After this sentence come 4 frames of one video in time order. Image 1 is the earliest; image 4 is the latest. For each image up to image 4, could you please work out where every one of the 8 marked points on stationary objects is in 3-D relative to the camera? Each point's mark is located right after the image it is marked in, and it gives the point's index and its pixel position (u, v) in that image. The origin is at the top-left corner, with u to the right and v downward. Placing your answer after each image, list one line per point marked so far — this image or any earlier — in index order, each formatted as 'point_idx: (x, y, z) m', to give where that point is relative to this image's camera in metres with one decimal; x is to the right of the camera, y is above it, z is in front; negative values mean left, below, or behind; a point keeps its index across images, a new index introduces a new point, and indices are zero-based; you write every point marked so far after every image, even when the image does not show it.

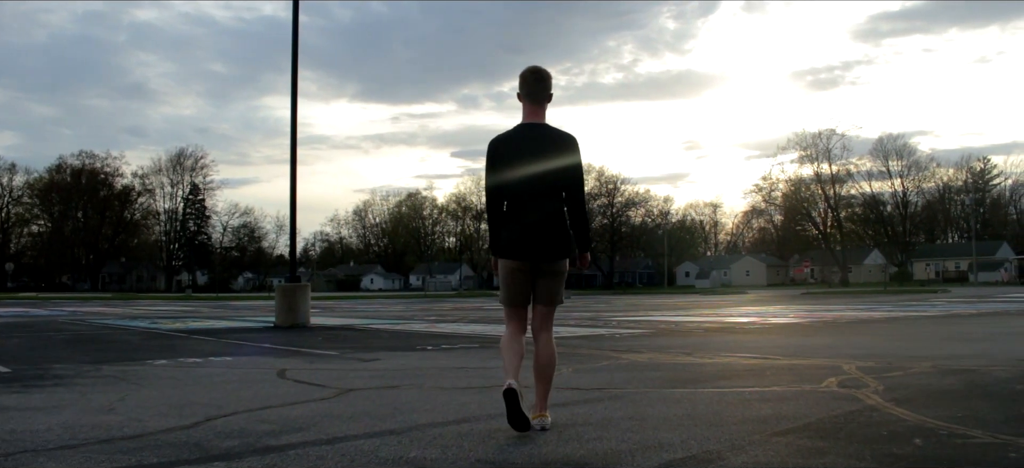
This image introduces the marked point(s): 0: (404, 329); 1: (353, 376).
0: (-1.9, -1.7, +14.7) m
1: (-1.3, -1.2, +6.9) m
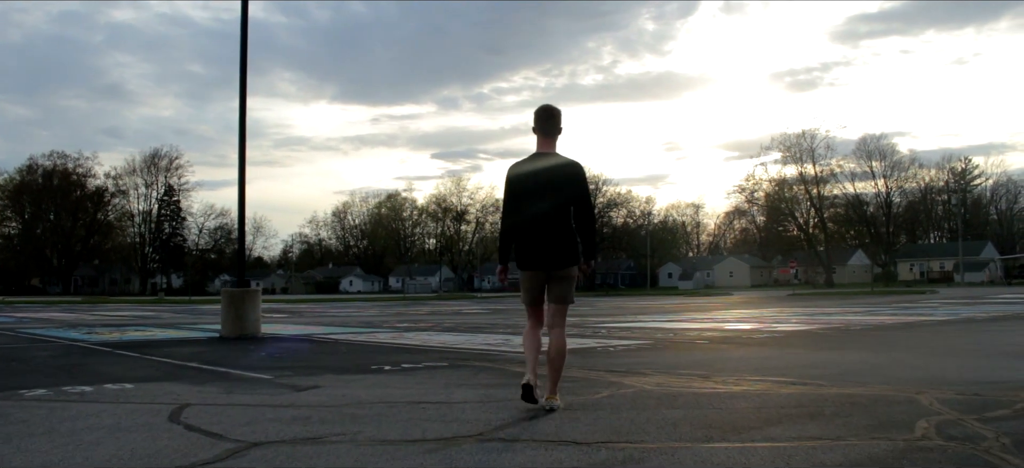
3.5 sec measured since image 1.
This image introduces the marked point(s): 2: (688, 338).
0: (-2.3, -1.7, +12.9) m
1: (-1.5, -1.1, +5.1) m
2: (+2.7, -1.6, +12.5) m
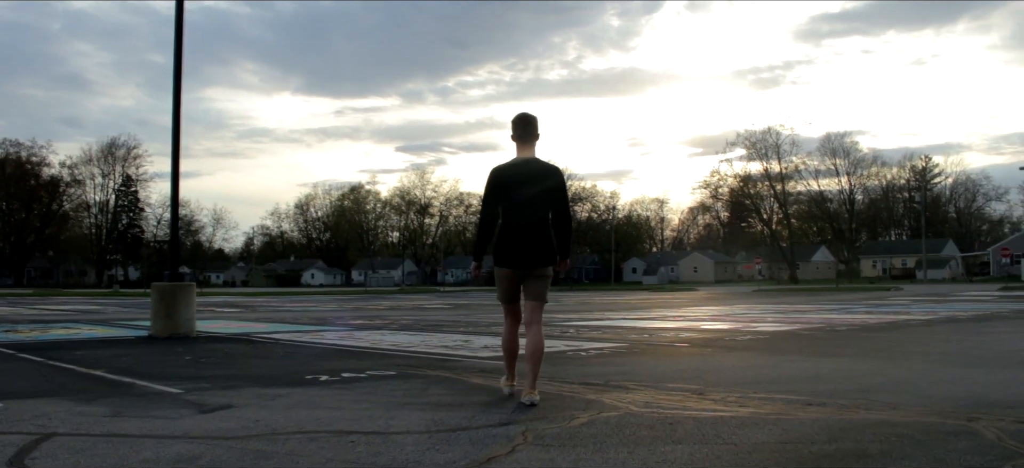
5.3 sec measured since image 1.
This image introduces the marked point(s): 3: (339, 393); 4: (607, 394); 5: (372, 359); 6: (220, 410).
0: (-2.9, -1.5, +11.6) m
1: (-1.7, -1.1, +3.8) m
2: (+2.1, -1.5, +11.4) m
3: (-1.3, -1.2, +6.2) m
4: (+0.7, -1.1, +5.8) m
5: (-1.6, -1.4, +9.1) m
6: (-1.9, -1.1, +5.4) m
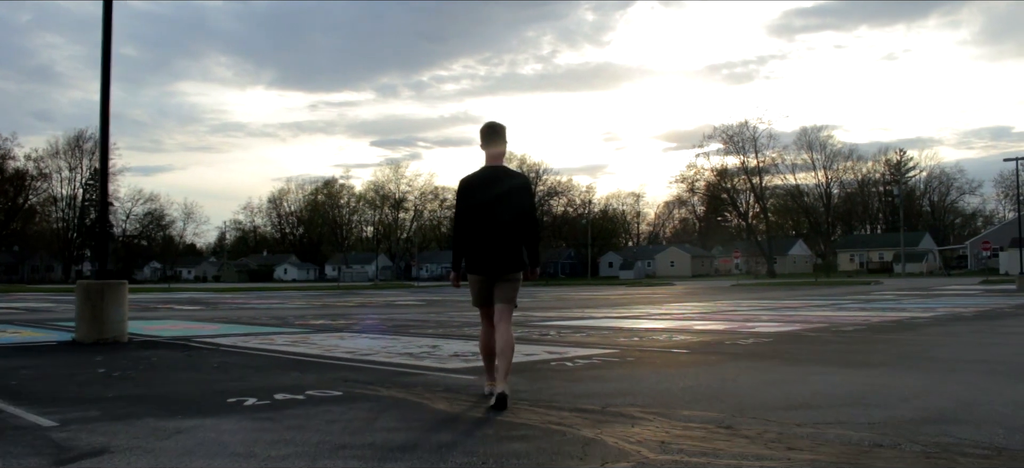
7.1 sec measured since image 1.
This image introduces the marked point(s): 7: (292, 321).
0: (-3.2, -1.4, +10.1) m
1: (-1.8, -1.0, +2.4) m
2: (+1.8, -1.4, +10.1) m
3: (-1.5, -1.1, +4.8) m
4: (+0.5, -1.1, +4.5) m
5: (-1.8, -1.3, +7.7) m
6: (-2.0, -1.1, +4.0) m
7: (-4.9, -2.0, +18.6) m
